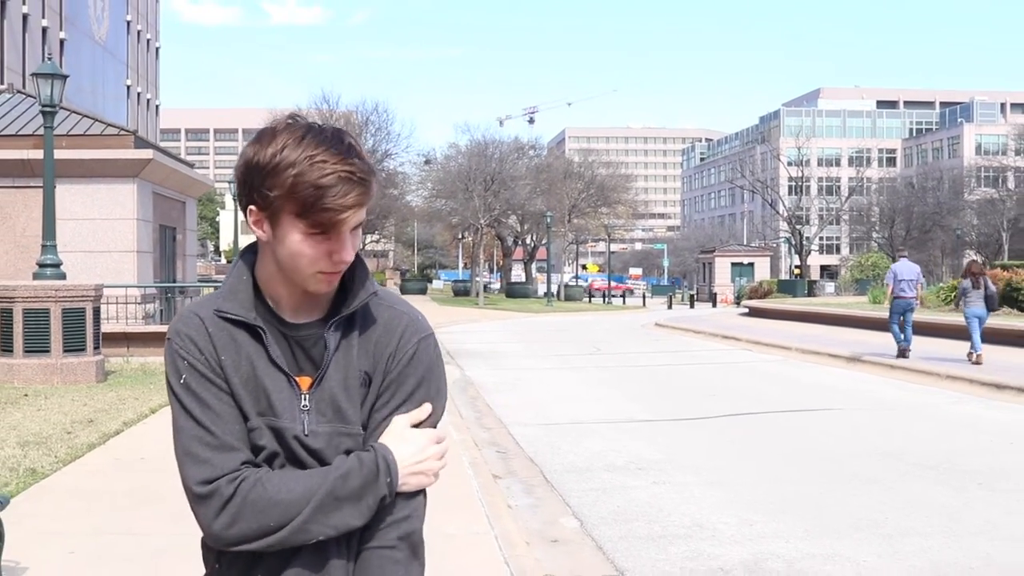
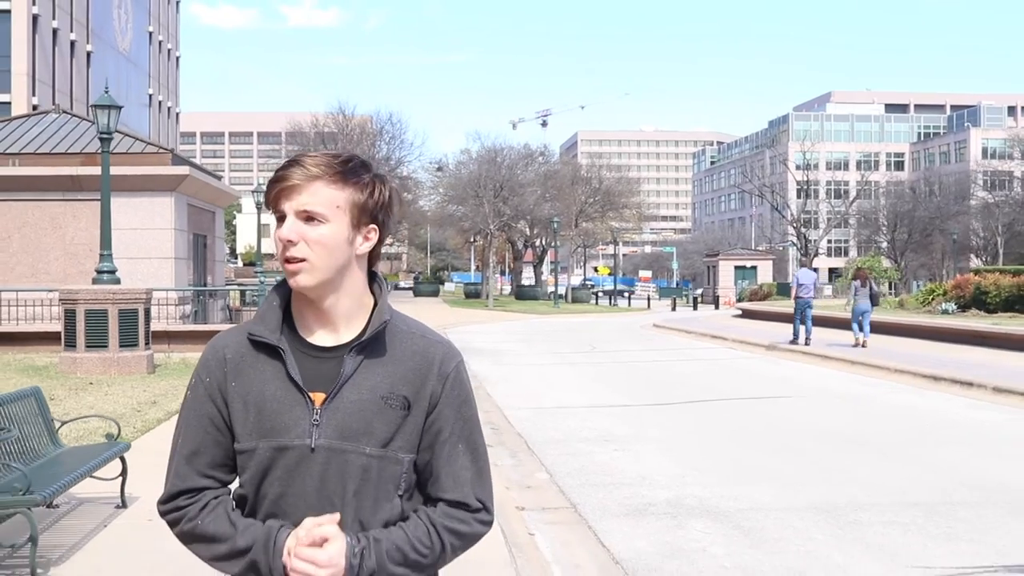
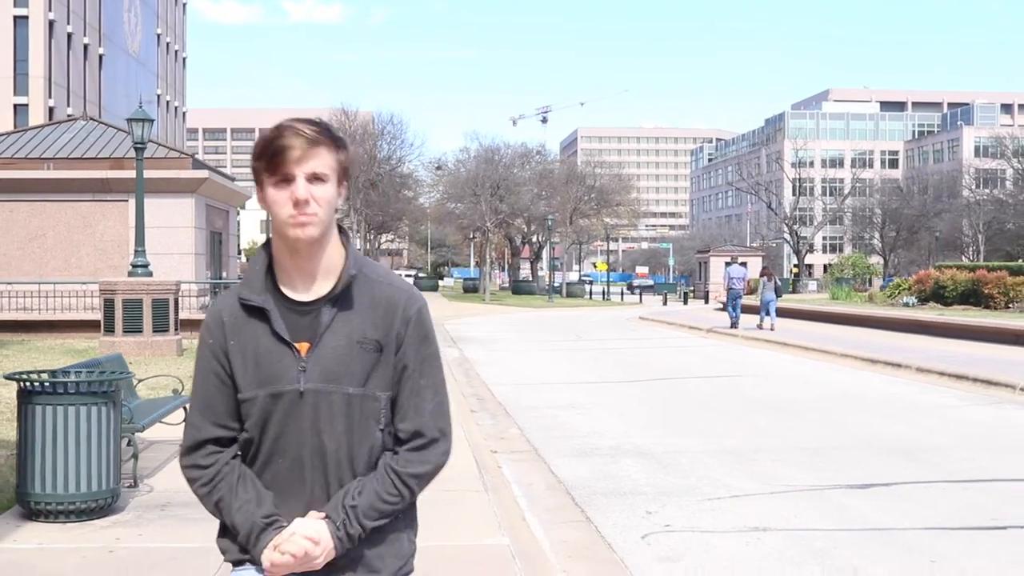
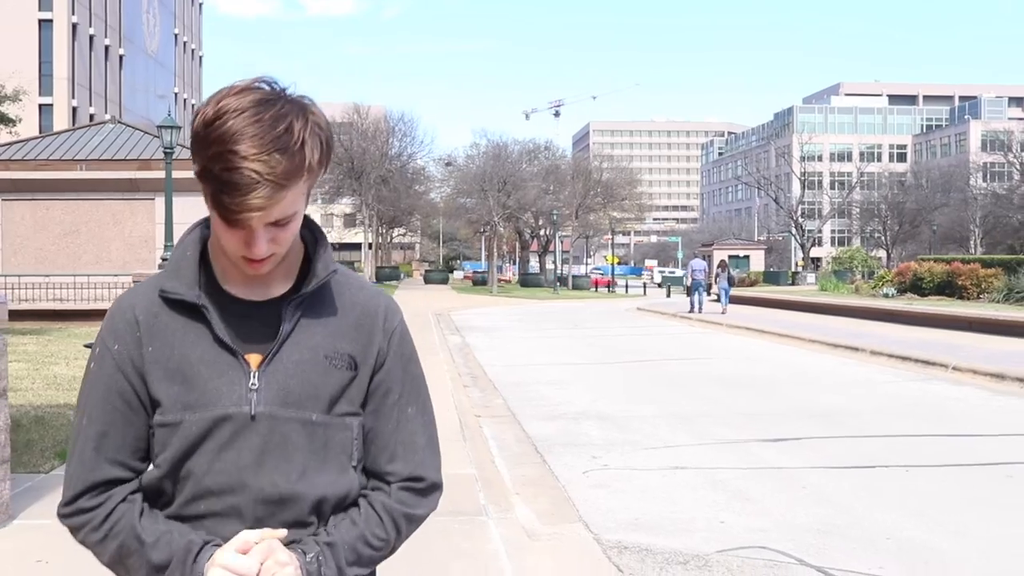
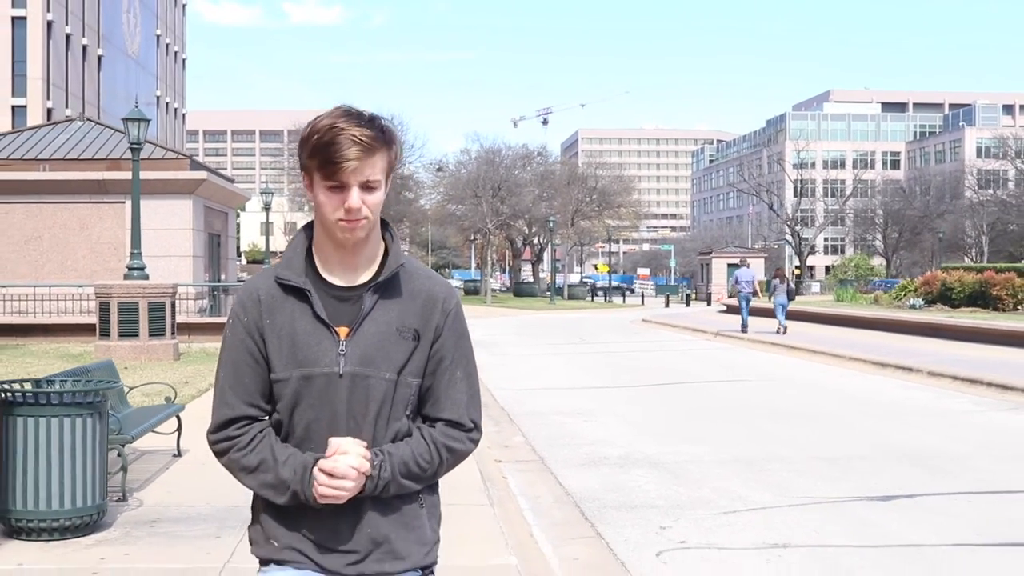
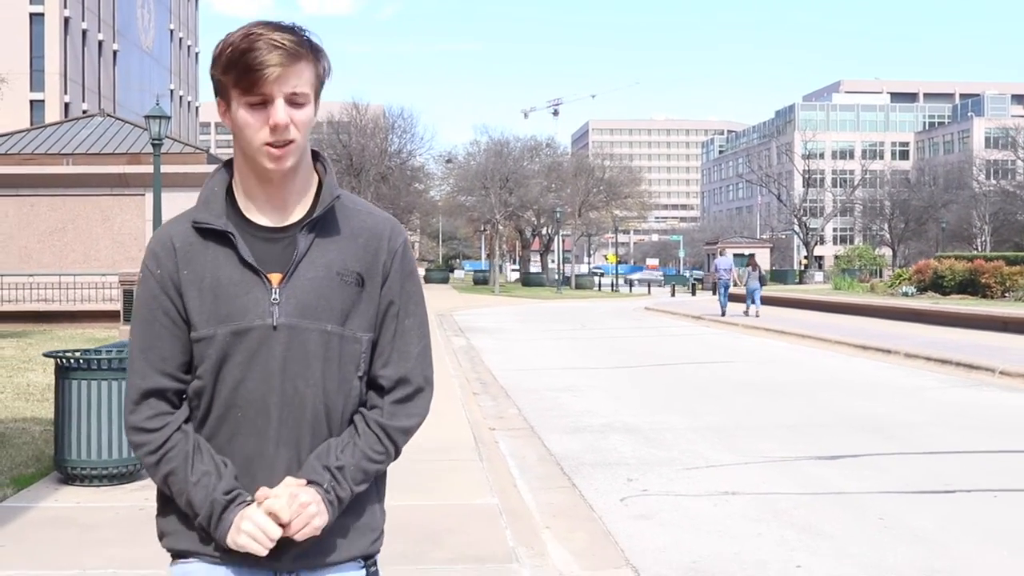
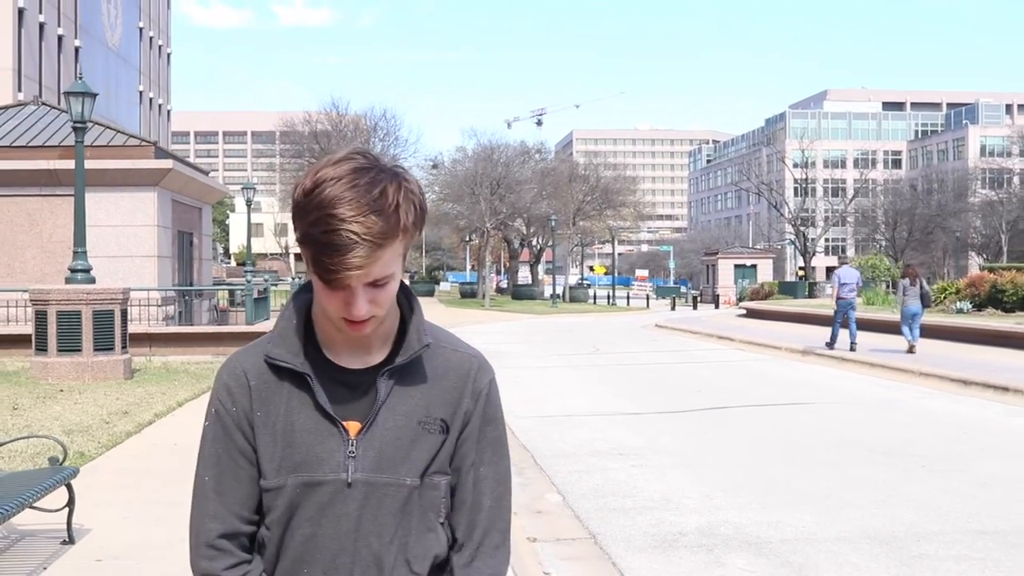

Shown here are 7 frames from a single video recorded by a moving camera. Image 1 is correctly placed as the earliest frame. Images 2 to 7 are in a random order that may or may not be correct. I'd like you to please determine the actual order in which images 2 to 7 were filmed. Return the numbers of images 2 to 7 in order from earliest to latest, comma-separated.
7, 2, 5, 3, 6, 4
